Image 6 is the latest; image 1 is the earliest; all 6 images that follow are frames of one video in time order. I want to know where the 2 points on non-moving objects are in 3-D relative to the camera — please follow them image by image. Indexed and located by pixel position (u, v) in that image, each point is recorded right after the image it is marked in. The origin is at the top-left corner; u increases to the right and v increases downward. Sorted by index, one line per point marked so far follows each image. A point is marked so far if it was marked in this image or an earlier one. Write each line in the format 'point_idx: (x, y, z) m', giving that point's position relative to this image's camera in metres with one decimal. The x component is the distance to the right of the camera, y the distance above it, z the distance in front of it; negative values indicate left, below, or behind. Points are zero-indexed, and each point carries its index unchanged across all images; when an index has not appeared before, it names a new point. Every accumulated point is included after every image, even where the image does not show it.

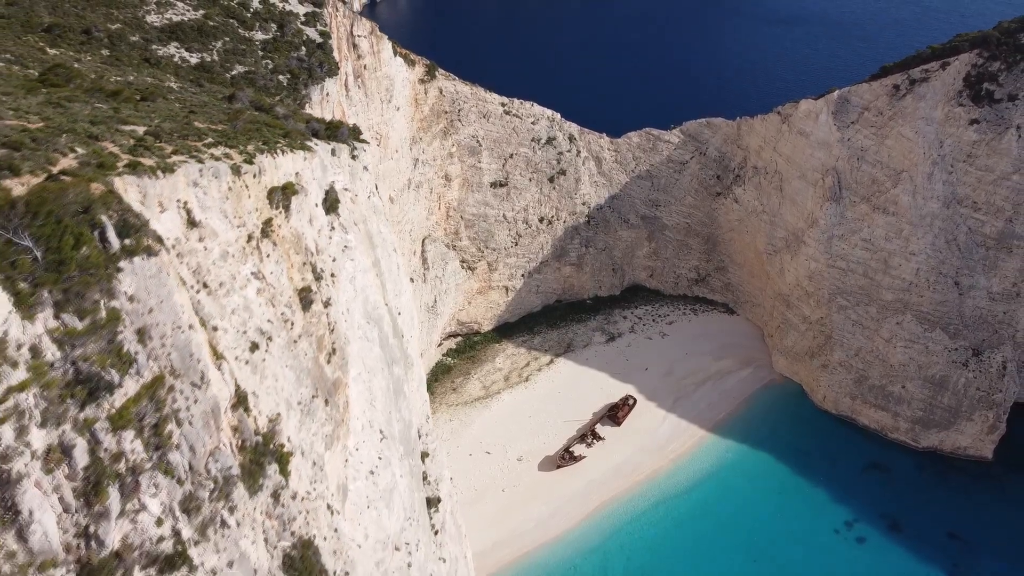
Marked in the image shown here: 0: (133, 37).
0: (-7.5, +5.1, +16.5) m
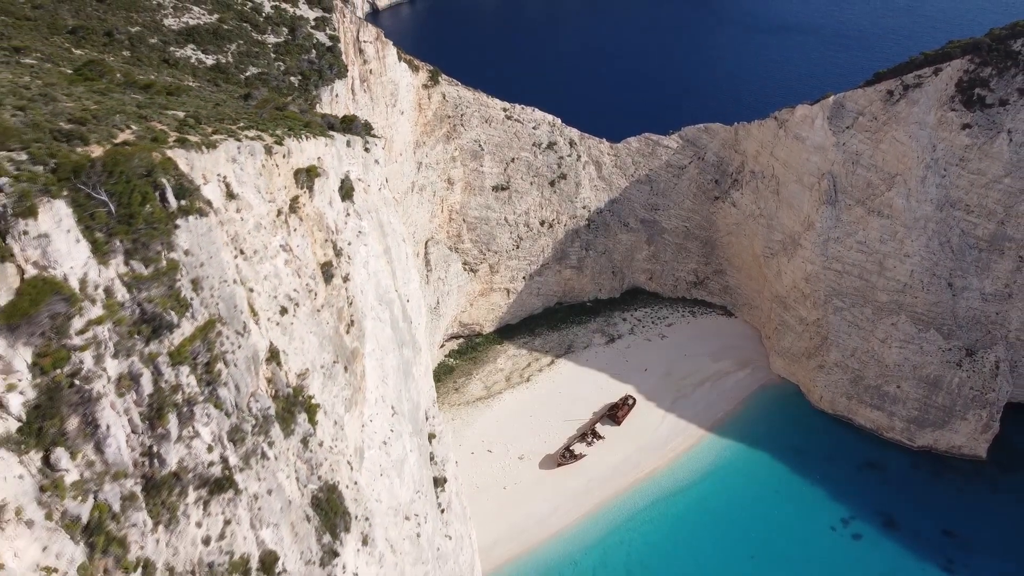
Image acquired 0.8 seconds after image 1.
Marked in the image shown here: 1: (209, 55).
0: (-7.5, +5.3, +17.1) m
1: (-6.5, +5.2, +17.9) m
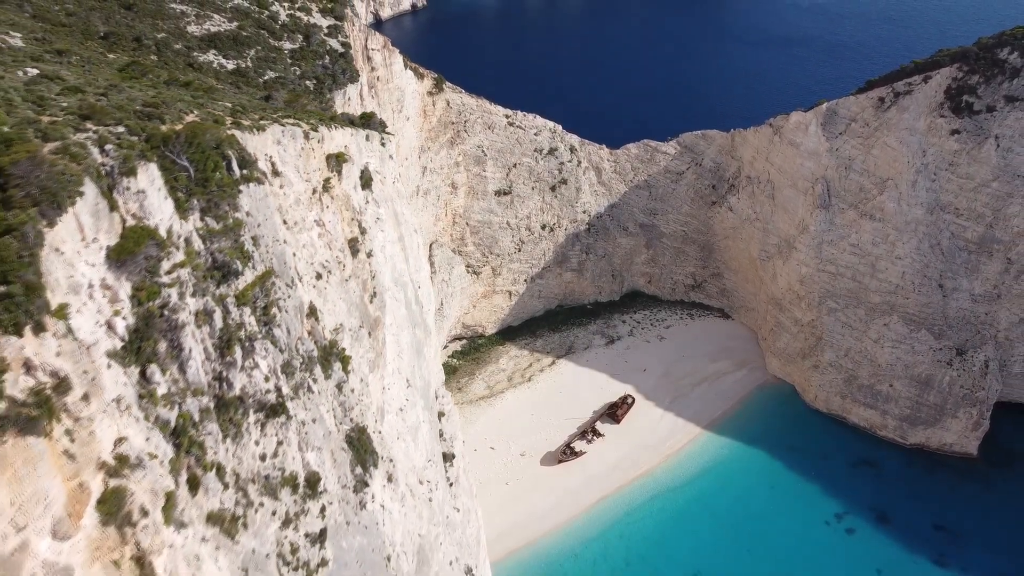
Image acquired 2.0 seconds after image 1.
0: (-7.4, +5.4, +18.0) m
1: (-6.5, +5.3, +18.8) m
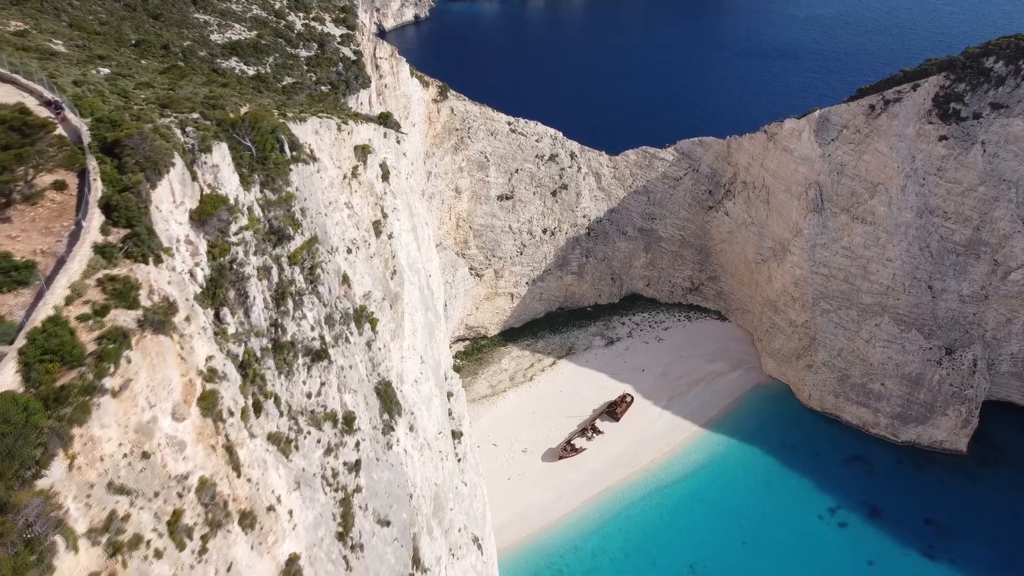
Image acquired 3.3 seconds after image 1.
0: (-7.3, +5.5, +19.0) m
1: (-6.4, +5.4, +19.7) m
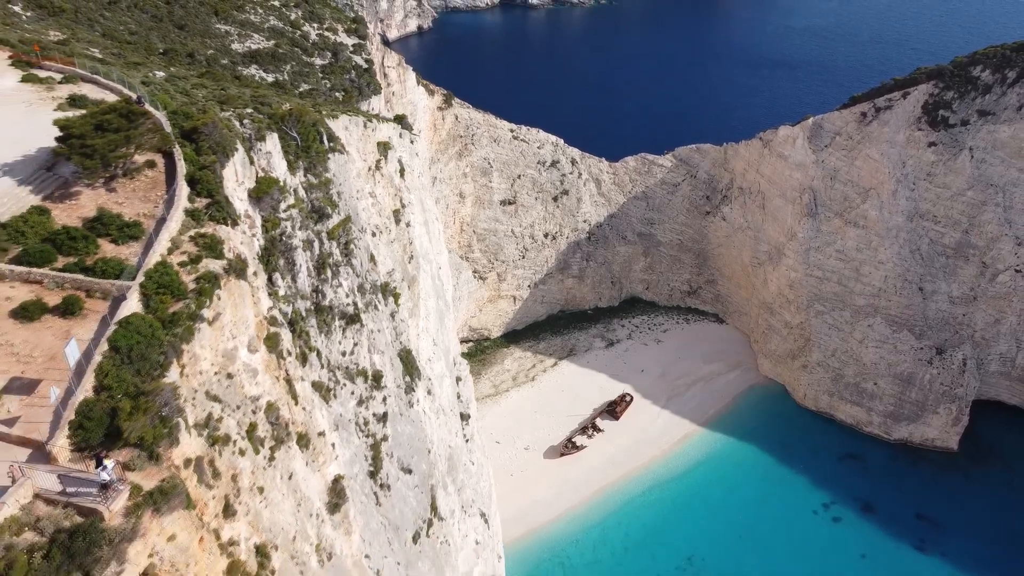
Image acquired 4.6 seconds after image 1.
0: (-7.2, +5.6, +20.0) m
1: (-6.3, +5.4, +20.7) m
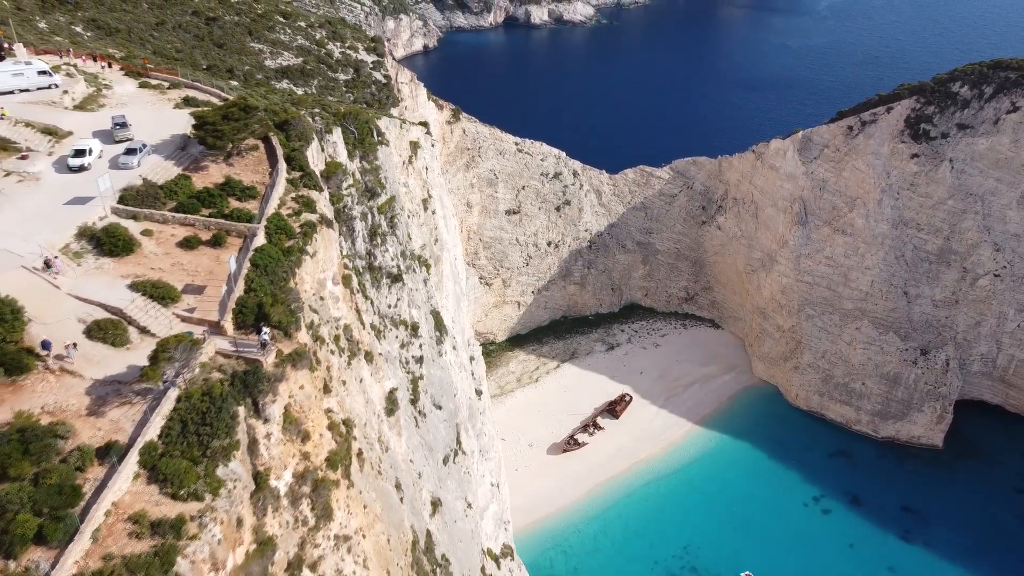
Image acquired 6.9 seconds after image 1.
0: (-7.0, +5.7, +21.8) m
1: (-6.1, +5.5, +22.6) m
